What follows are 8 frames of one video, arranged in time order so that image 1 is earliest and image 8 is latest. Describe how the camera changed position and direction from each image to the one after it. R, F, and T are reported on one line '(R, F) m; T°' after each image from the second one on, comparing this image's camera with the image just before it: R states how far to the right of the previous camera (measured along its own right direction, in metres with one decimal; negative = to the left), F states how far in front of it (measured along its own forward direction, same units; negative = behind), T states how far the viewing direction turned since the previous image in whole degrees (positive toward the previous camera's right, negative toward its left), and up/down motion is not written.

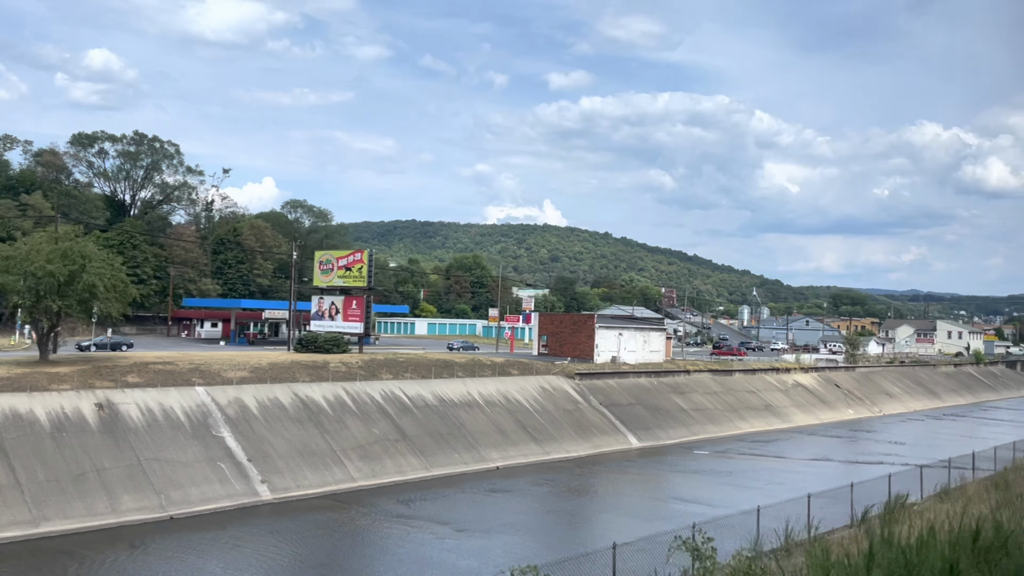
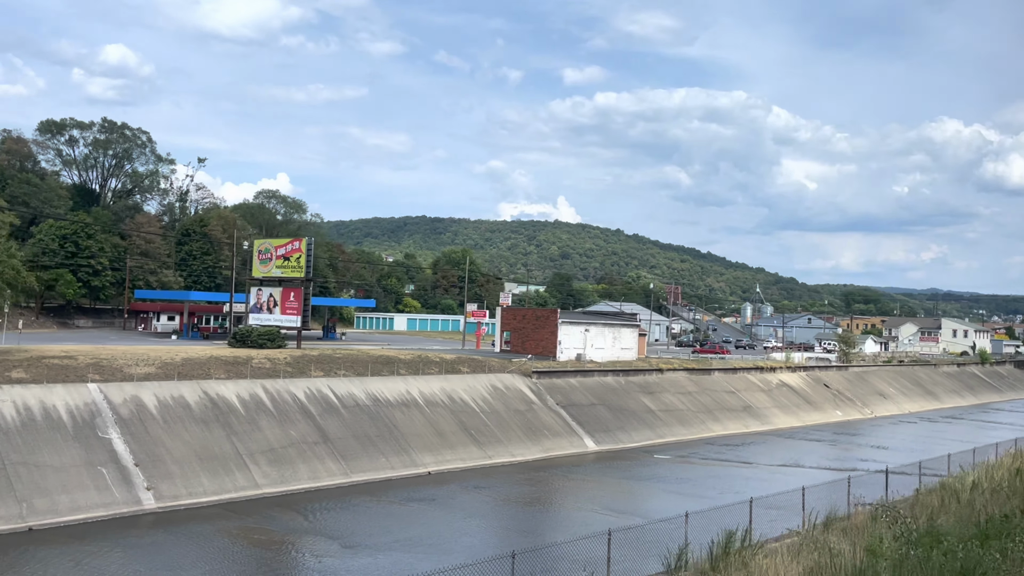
(+2.5, +2.4) m; -1°
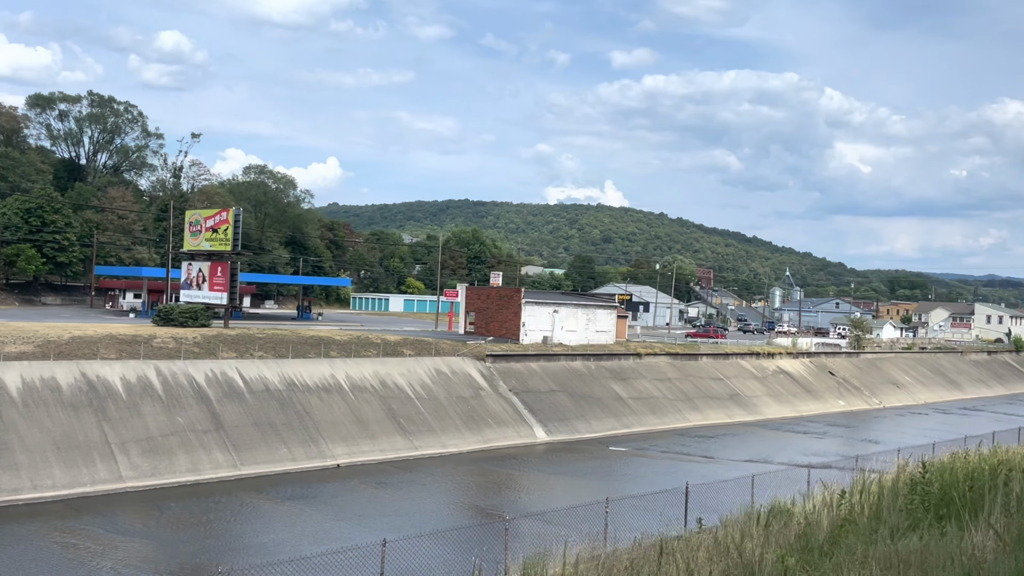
(+3.6, +3.0) m; -3°
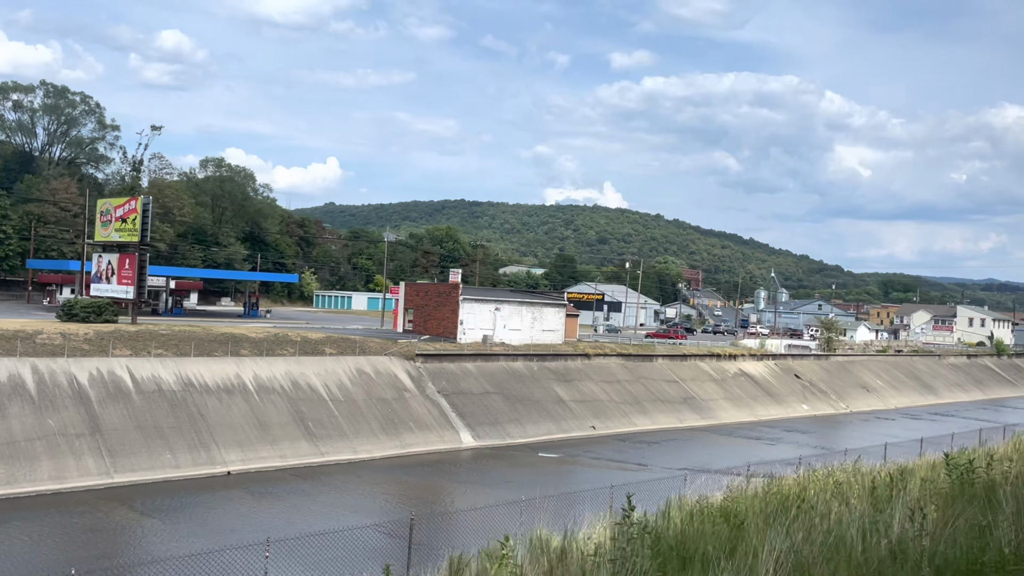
(+2.5, +1.8) m; 0°
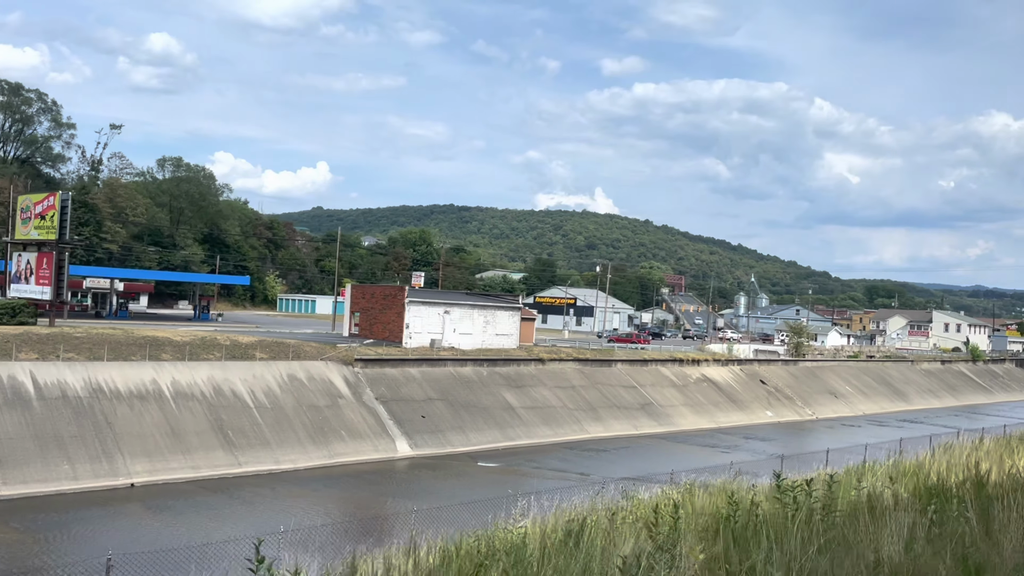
(+1.6, +1.3) m; +1°
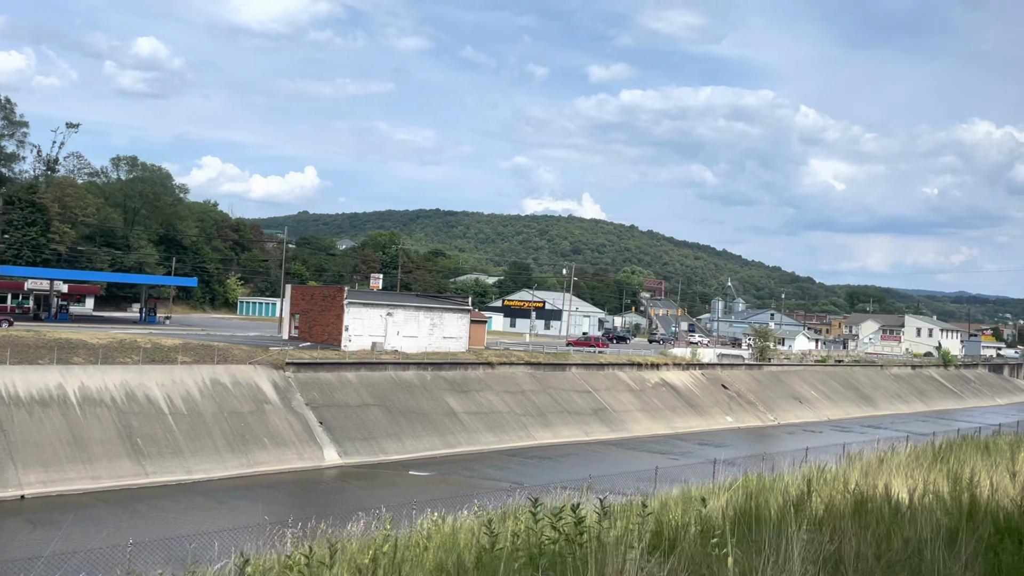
(+1.6, +1.2) m; +1°
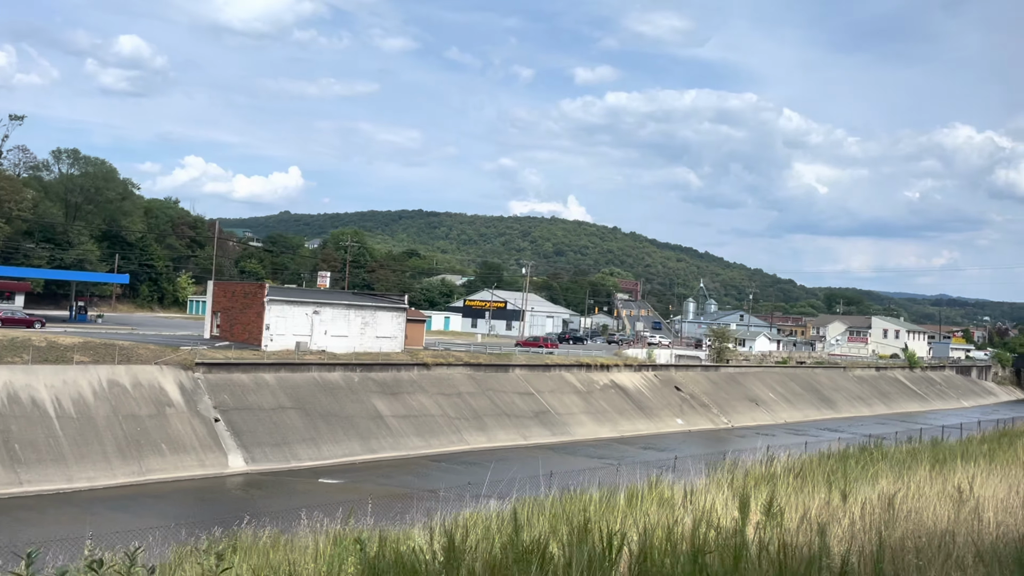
(+1.9, +1.5) m; +1°
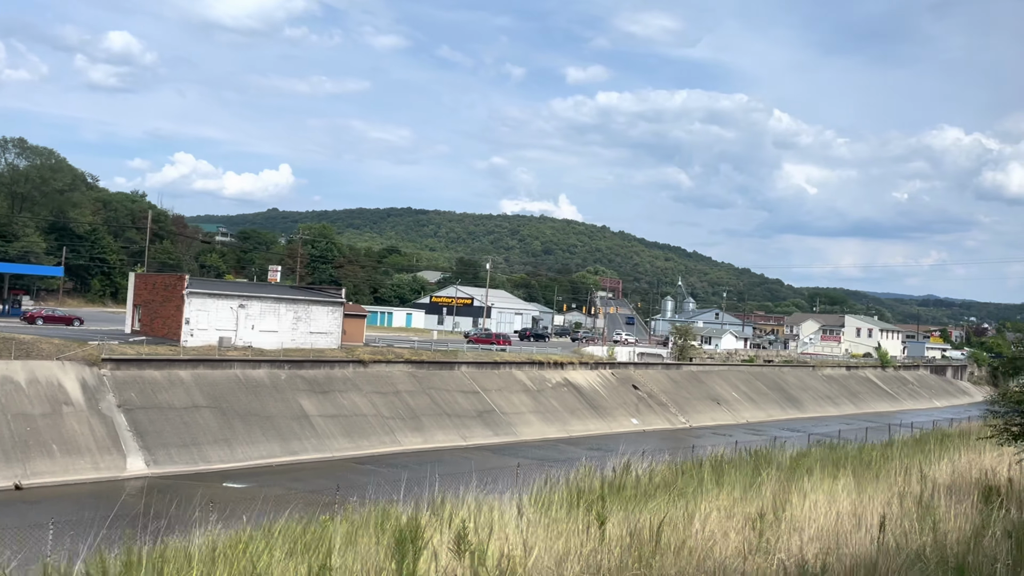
(+1.9, +1.5) m; +1°
